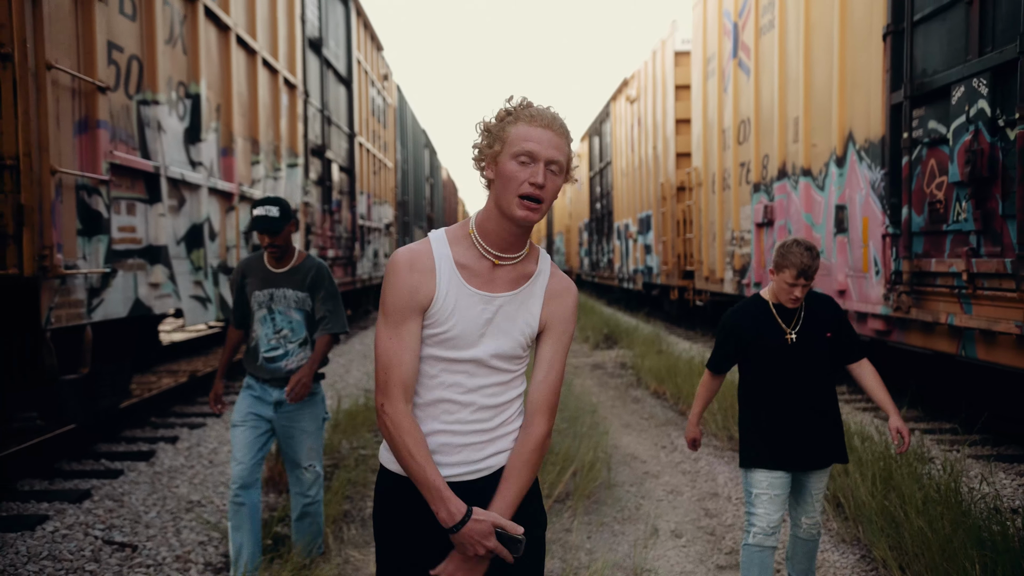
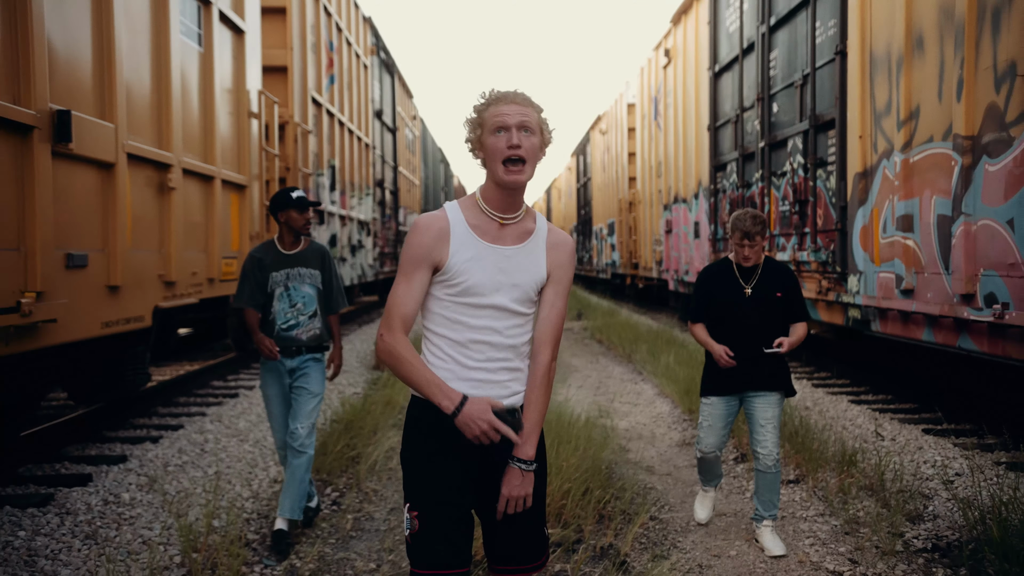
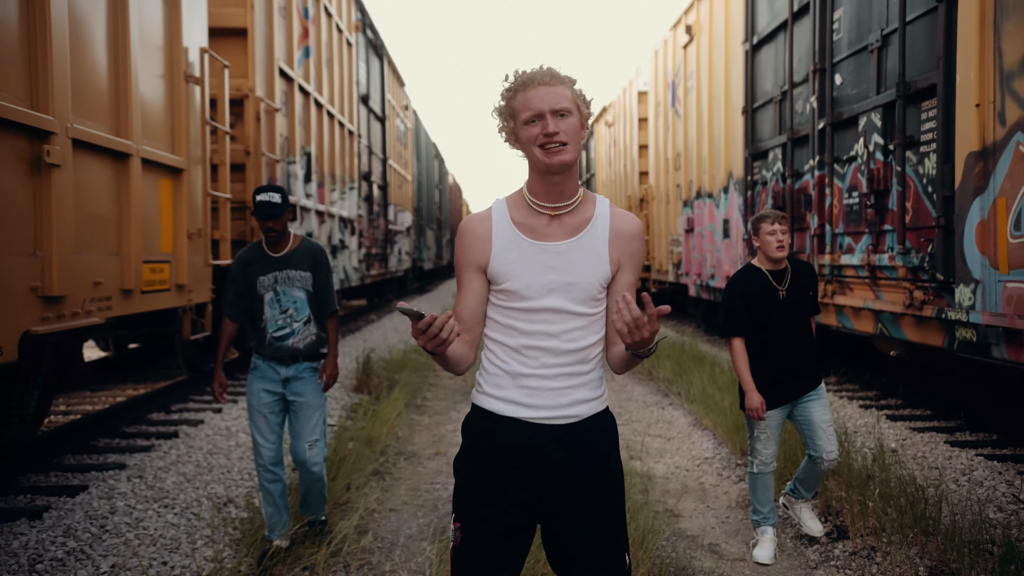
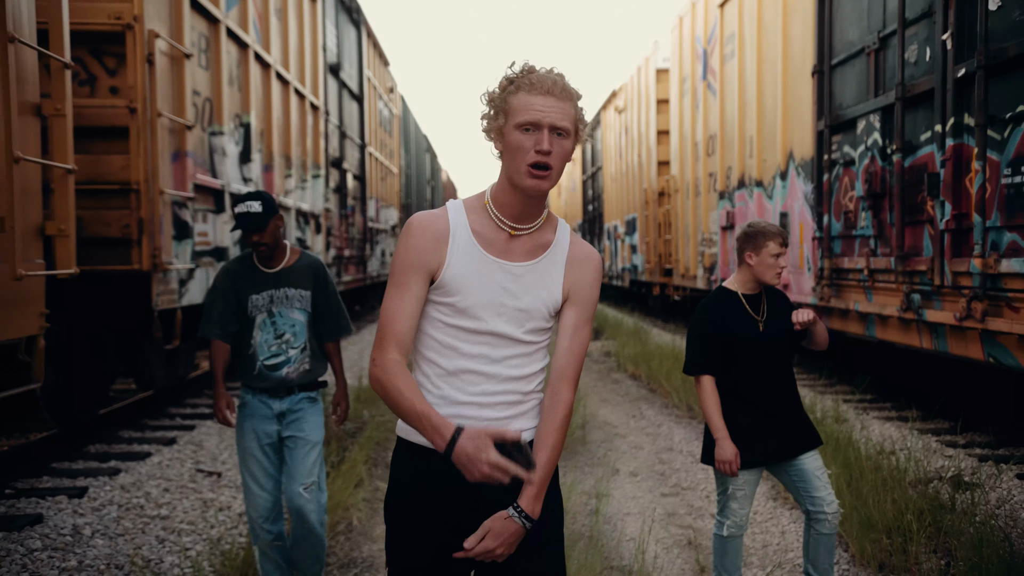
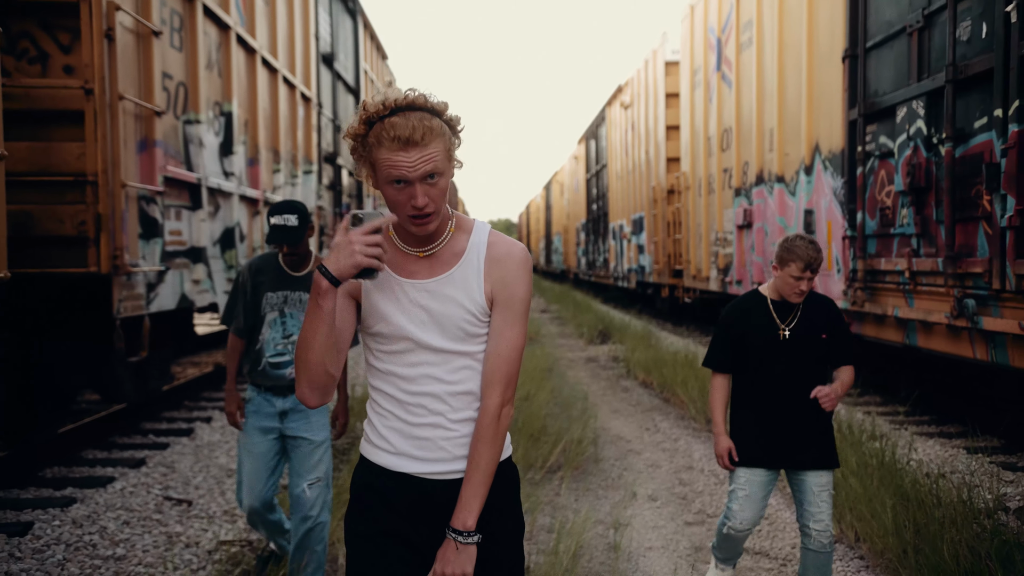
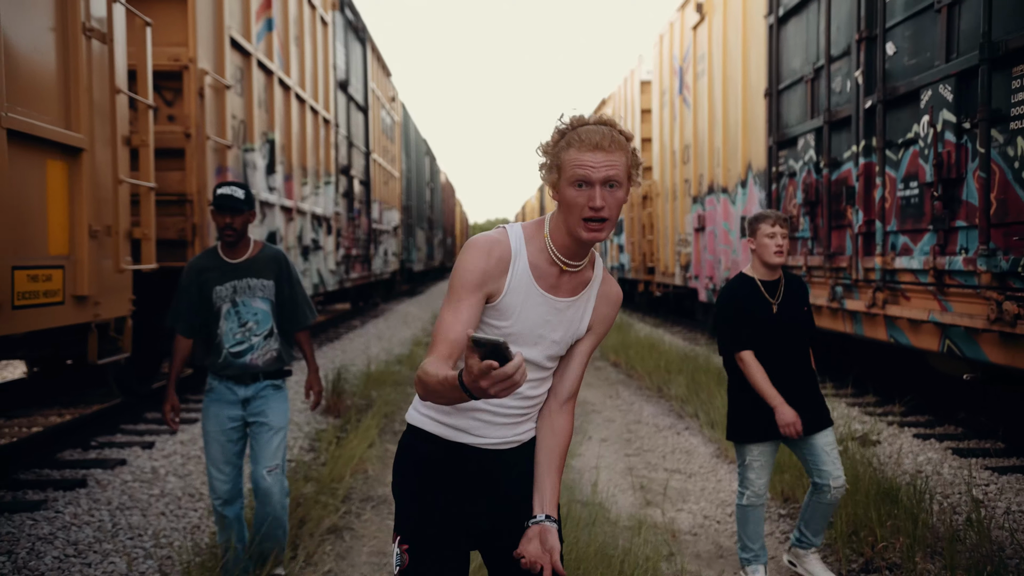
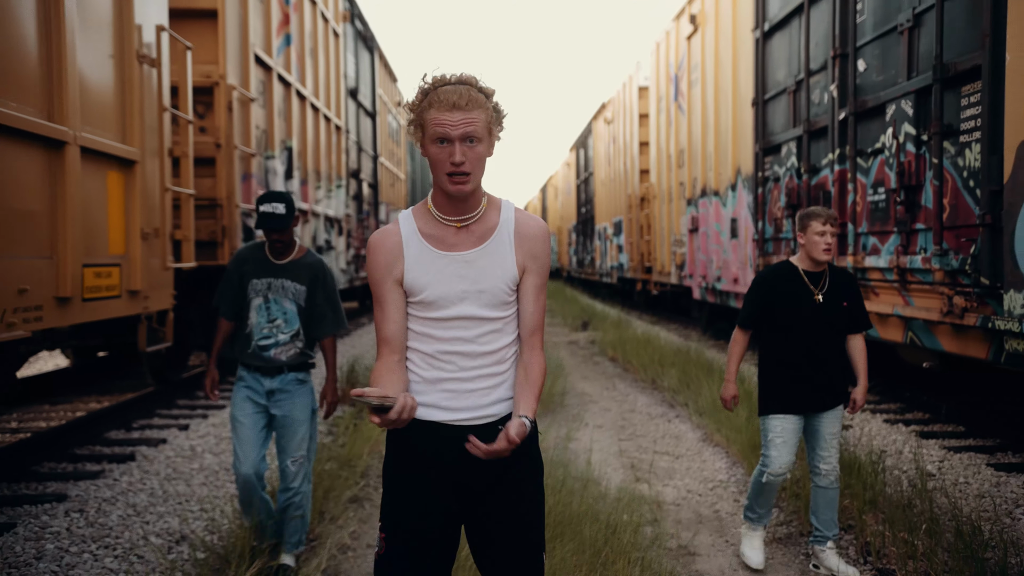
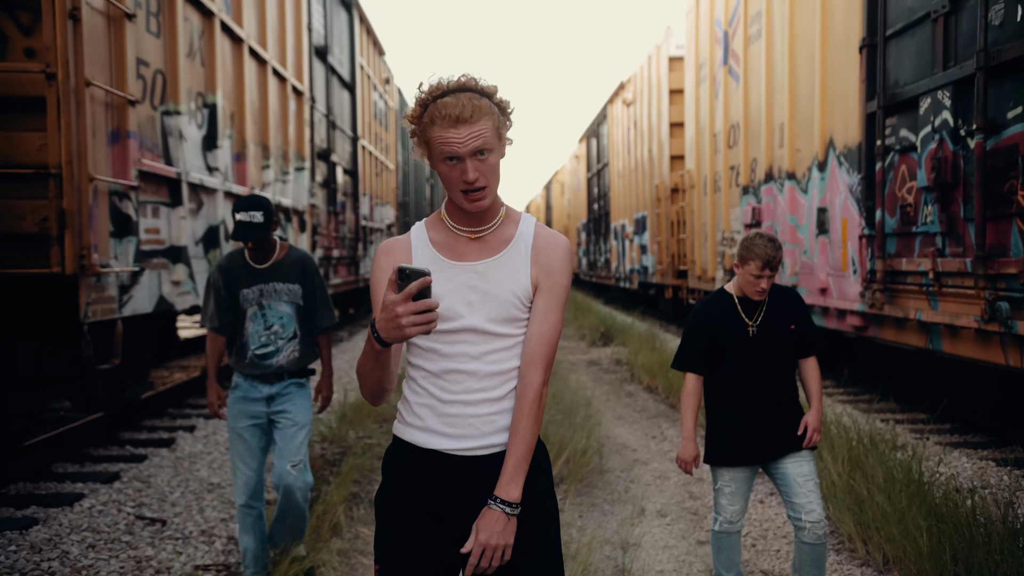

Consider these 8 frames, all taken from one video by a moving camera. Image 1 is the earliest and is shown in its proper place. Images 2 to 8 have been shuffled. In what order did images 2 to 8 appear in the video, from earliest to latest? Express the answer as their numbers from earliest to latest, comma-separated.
8, 5, 4, 6, 7, 3, 2
